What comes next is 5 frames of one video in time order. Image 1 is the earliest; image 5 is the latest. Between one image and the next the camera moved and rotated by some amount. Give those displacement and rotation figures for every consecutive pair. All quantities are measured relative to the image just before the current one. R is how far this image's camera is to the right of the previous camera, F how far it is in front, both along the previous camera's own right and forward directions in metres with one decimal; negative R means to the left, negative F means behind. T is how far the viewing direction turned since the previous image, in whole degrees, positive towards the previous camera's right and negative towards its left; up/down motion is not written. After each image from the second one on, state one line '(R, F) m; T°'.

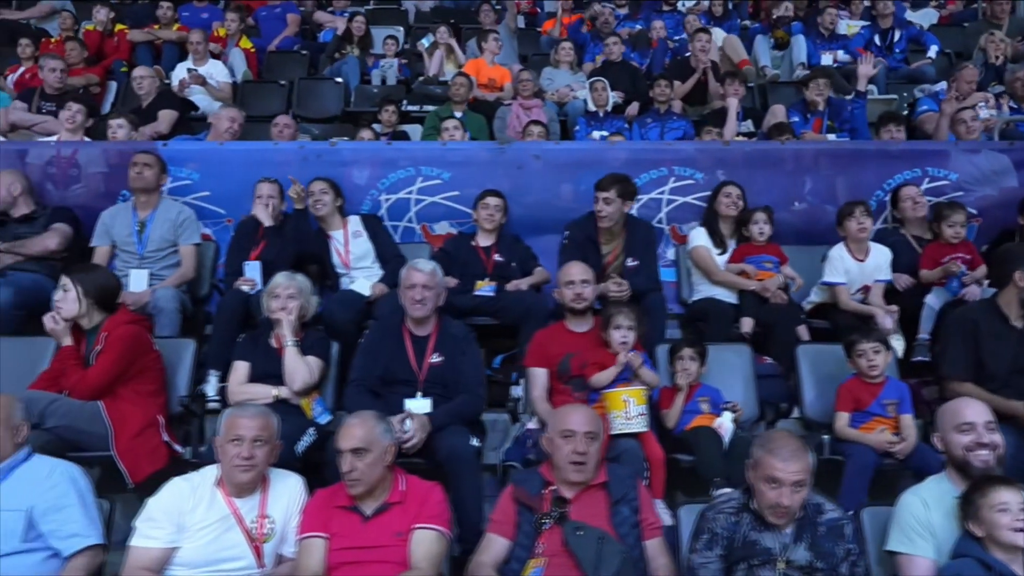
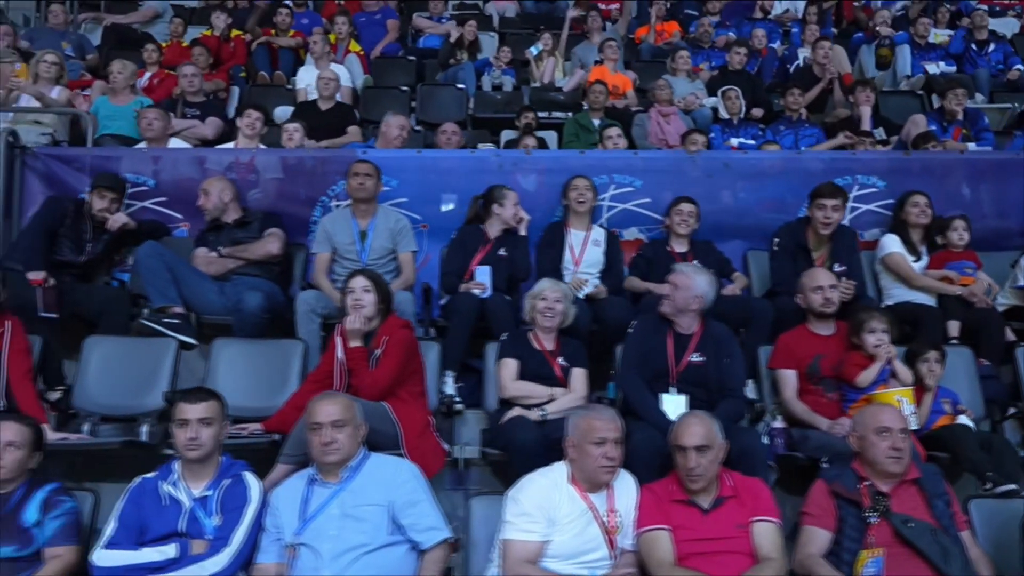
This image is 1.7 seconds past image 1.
(-1.2, -0.2) m; +1°
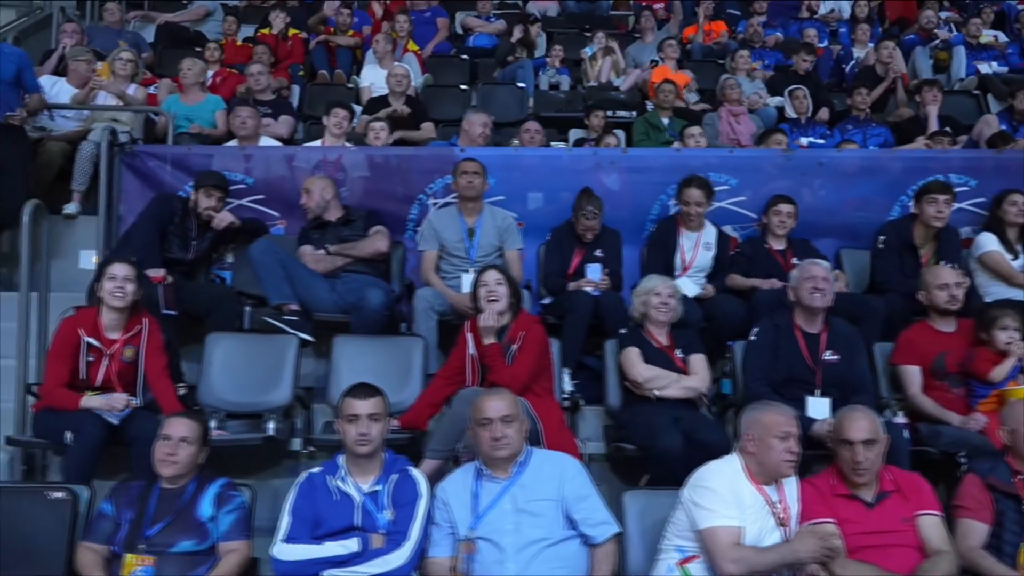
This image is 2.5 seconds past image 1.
(-0.6, 0.0) m; +1°
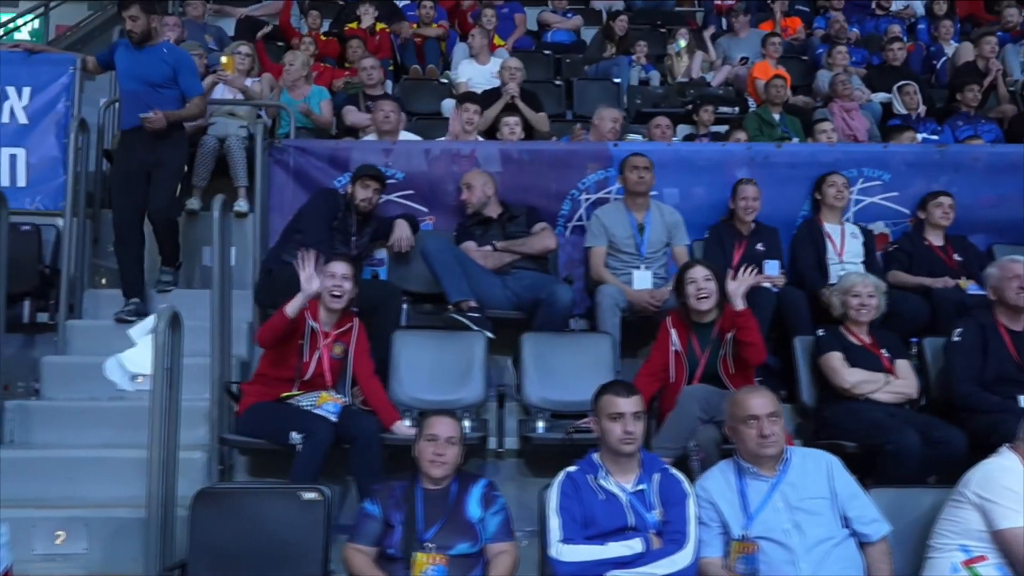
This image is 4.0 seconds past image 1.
(-0.9, +0.1) m; +1°
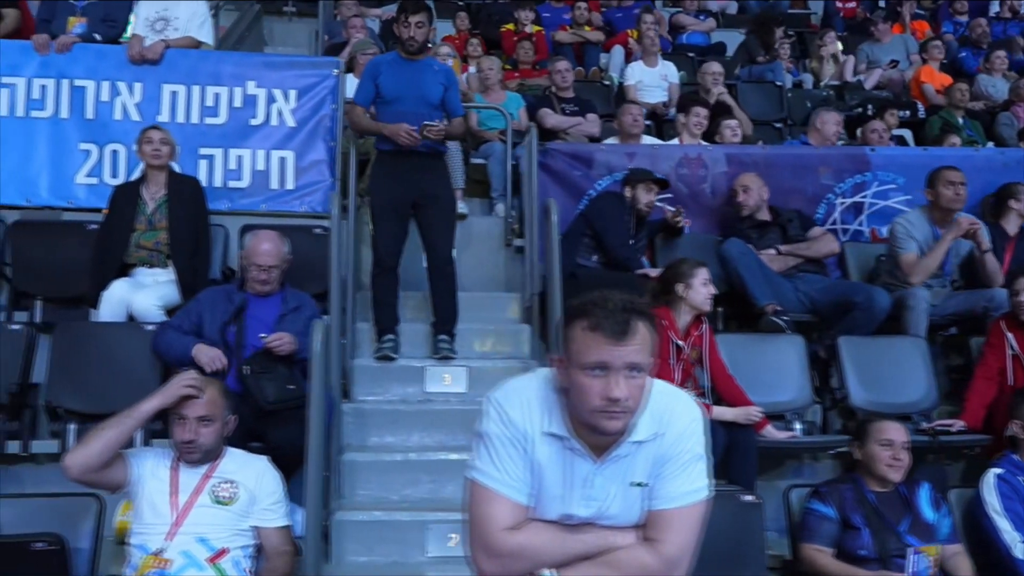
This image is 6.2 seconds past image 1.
(-1.6, 0.0) m; +1°
